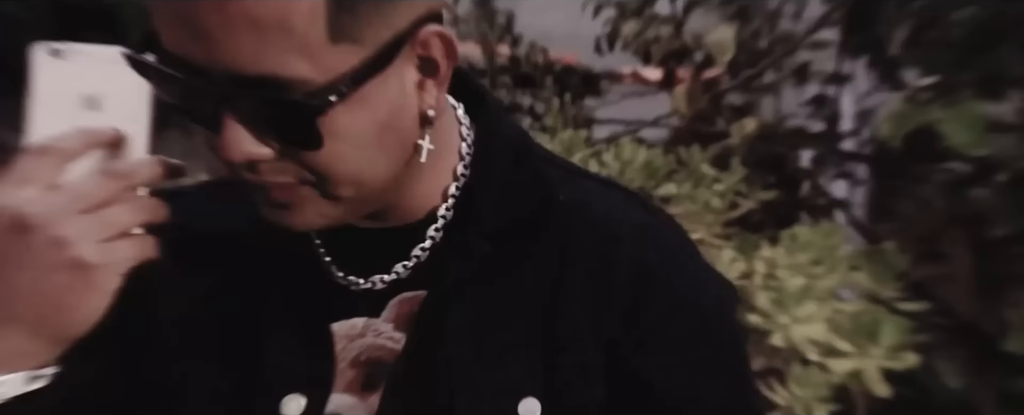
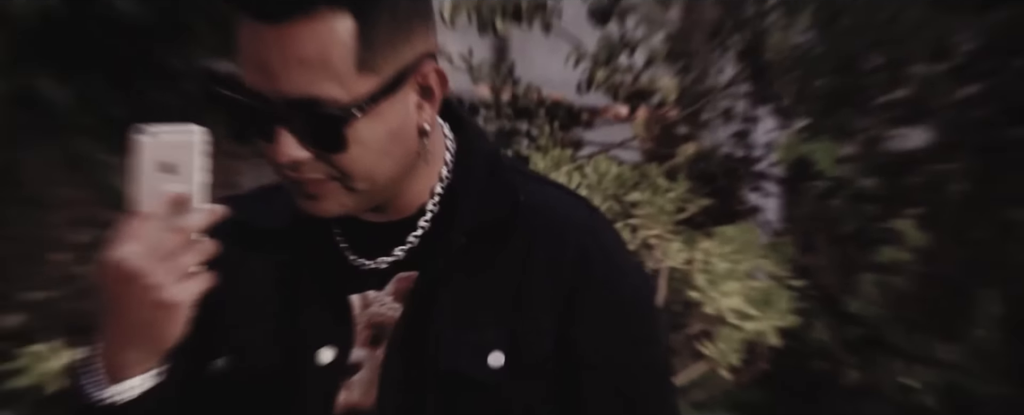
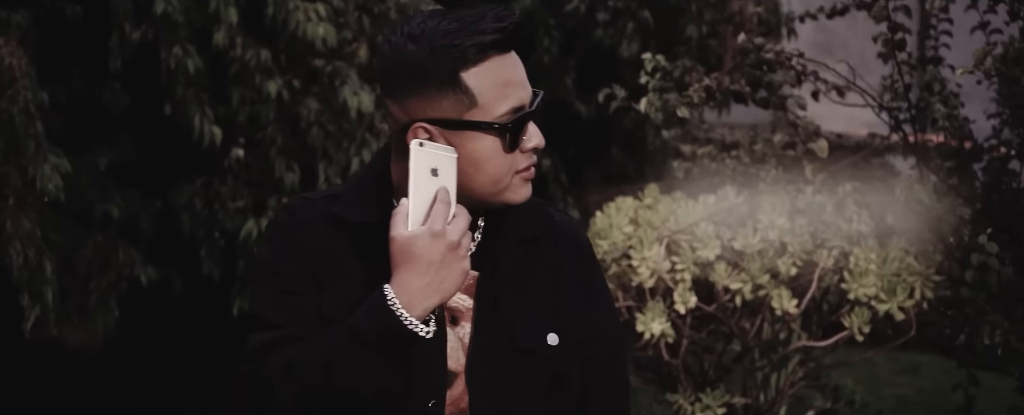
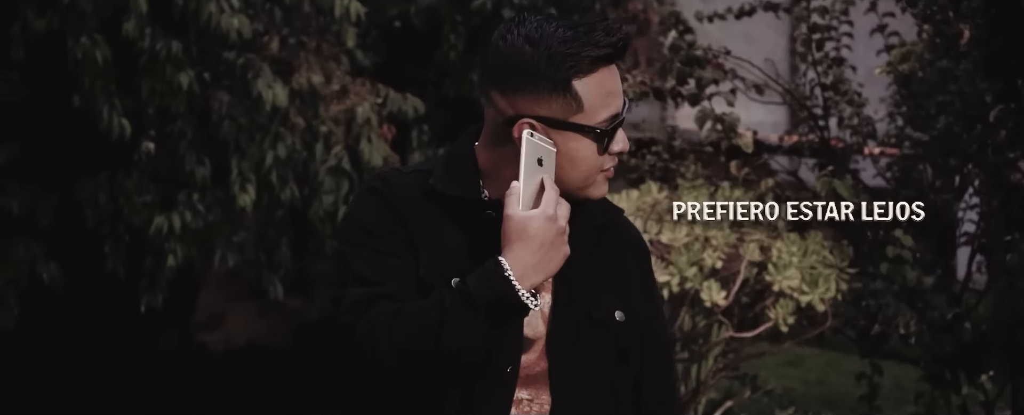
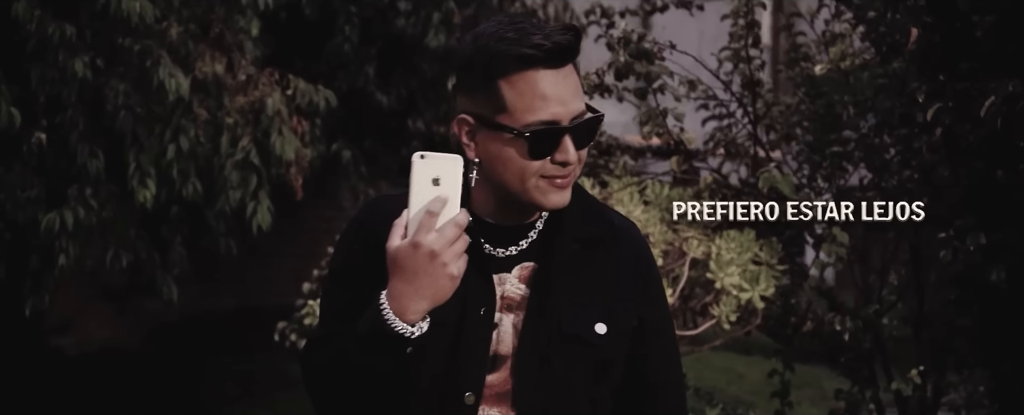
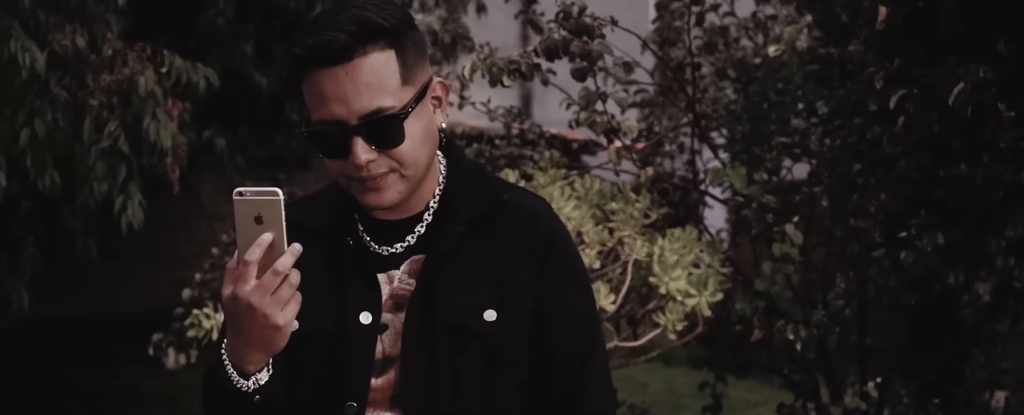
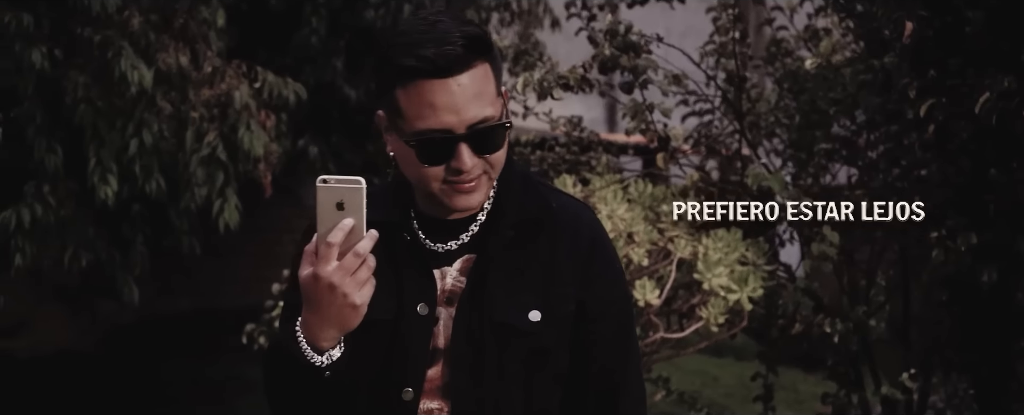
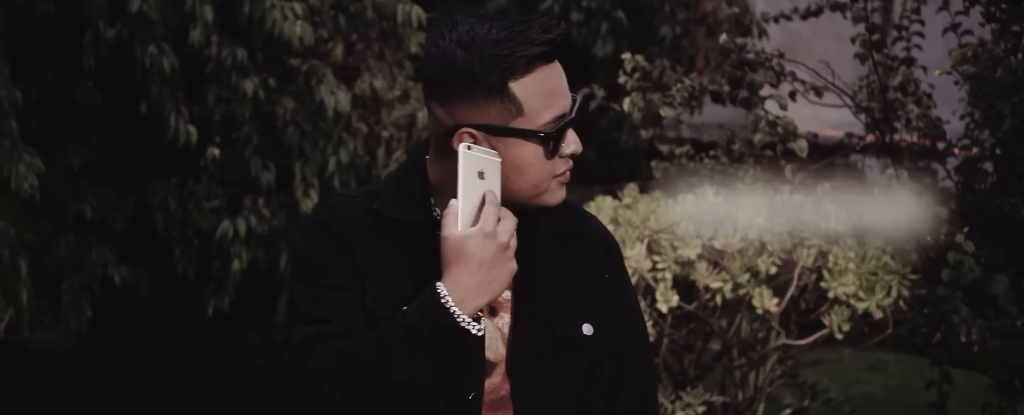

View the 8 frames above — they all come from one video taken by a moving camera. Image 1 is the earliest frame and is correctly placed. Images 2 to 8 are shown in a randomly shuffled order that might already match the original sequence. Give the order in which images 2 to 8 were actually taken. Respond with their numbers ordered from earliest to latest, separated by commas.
2, 6, 7, 5, 4, 8, 3
